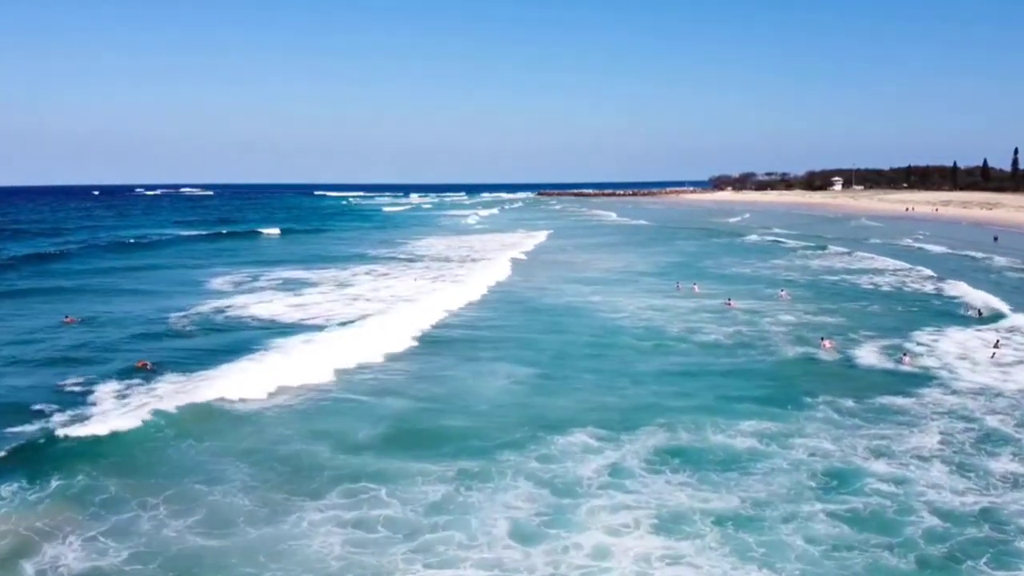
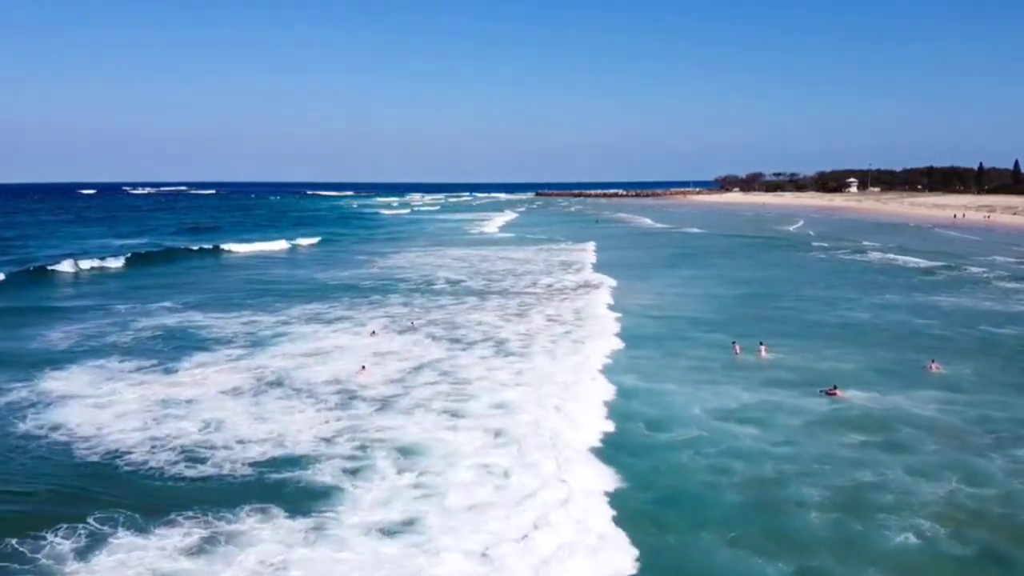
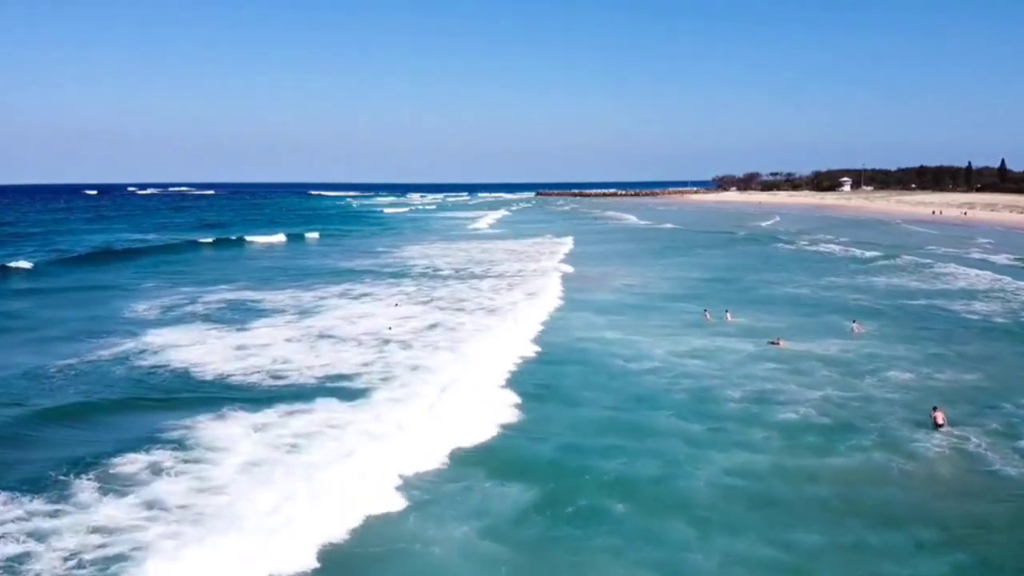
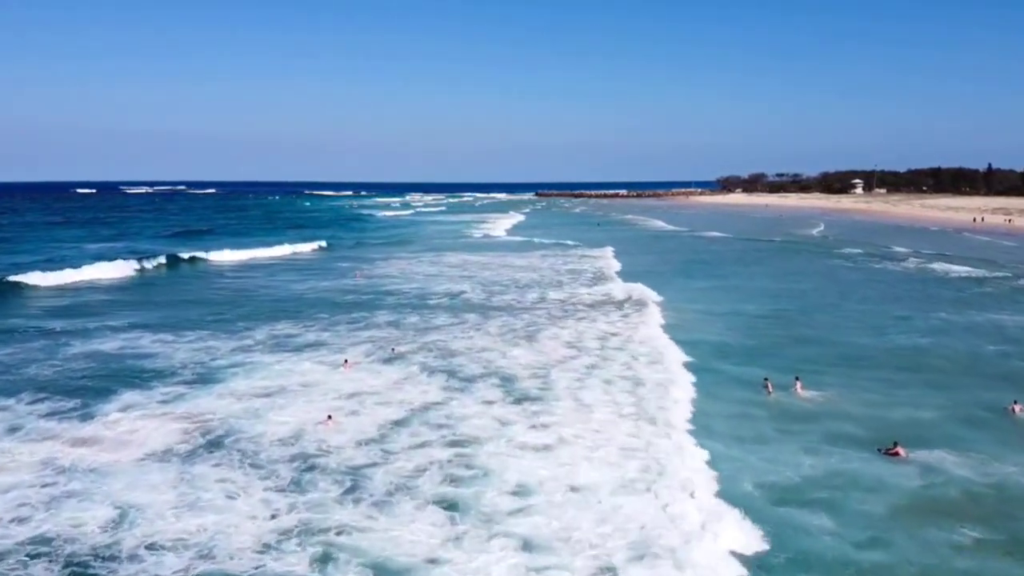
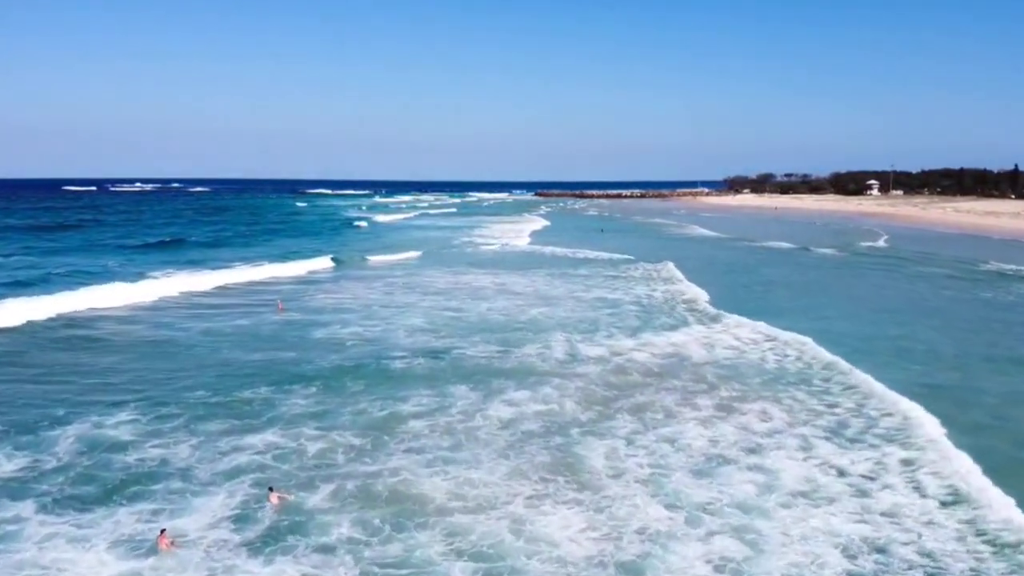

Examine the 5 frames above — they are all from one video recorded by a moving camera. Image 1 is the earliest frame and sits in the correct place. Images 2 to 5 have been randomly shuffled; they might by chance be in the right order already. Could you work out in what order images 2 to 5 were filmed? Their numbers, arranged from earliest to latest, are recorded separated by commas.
3, 2, 4, 5
